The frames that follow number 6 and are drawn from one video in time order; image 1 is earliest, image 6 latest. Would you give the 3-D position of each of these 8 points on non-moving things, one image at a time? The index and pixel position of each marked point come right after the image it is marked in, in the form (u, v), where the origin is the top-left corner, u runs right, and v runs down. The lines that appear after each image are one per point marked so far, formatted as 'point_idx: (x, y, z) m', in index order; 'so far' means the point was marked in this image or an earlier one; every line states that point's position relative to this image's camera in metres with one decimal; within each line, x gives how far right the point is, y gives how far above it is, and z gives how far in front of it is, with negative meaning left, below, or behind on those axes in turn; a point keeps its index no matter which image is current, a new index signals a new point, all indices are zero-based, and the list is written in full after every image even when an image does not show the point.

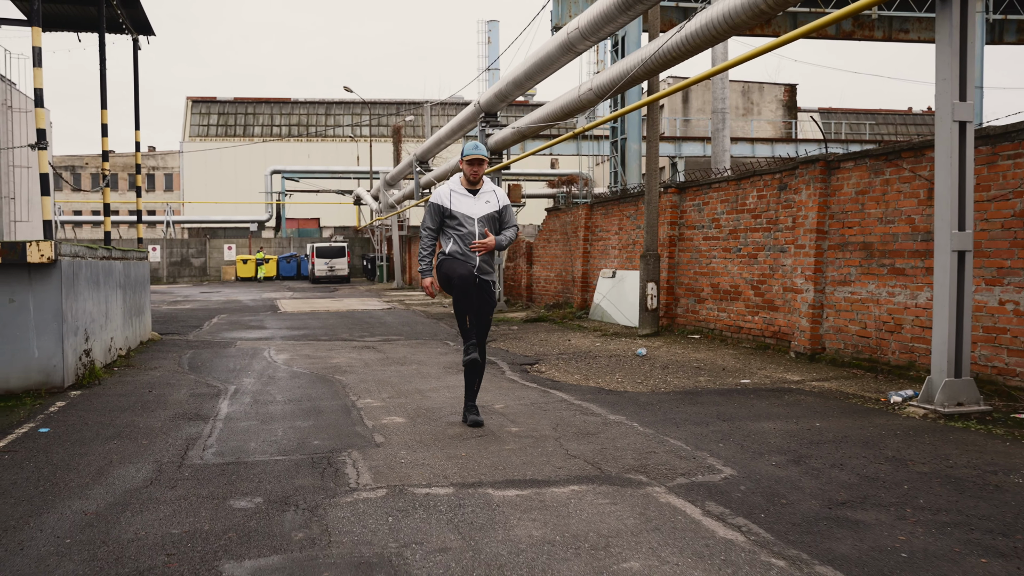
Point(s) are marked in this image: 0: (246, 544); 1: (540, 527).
0: (-0.9, -0.9, +3.2) m
1: (+0.1, -0.9, +3.3) m
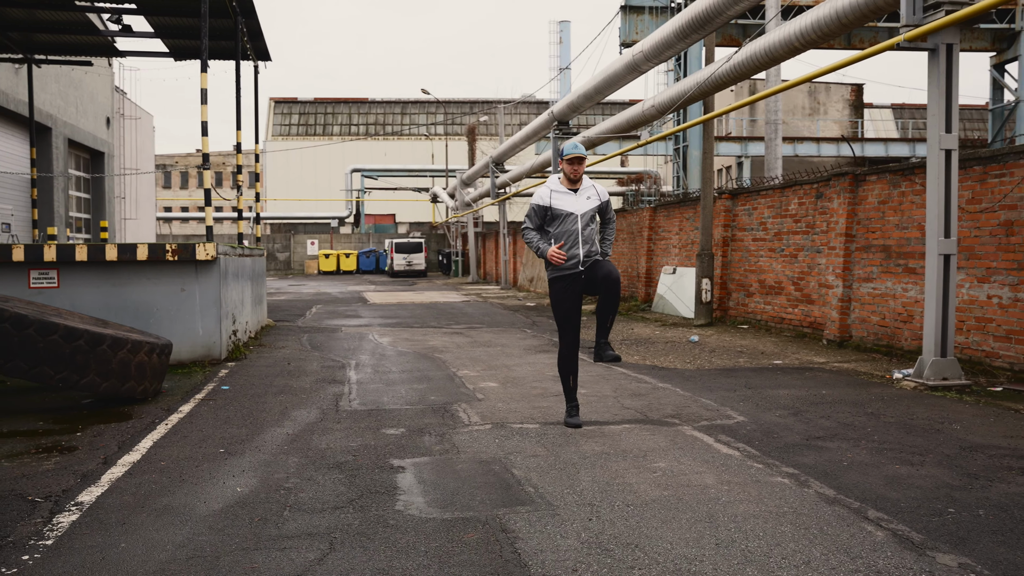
0: (-0.6, -0.9, +4.8) m
1: (+0.5, -0.8, +4.9) m
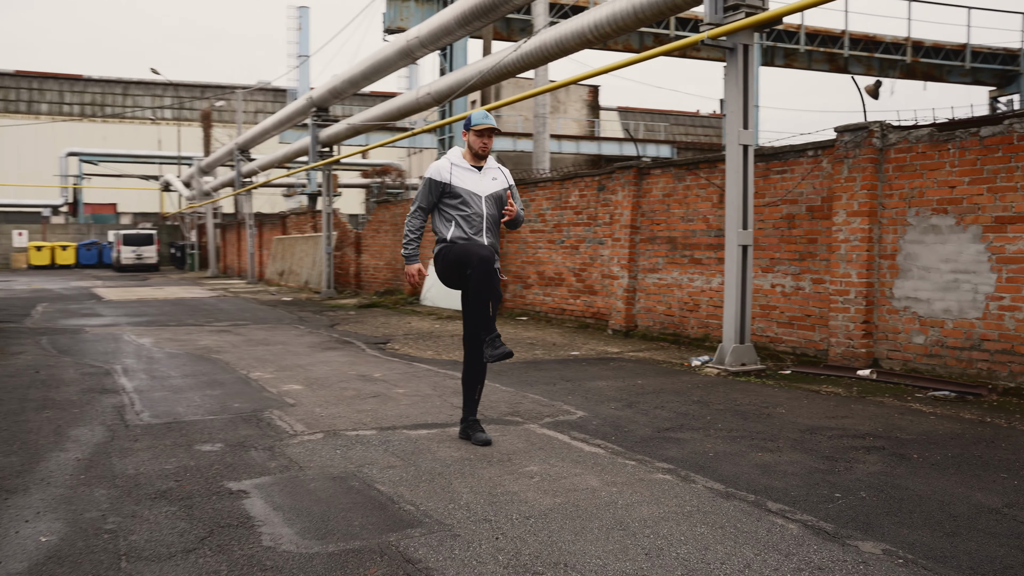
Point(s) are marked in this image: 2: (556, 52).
0: (-1.3, -0.8, +4.1) m
1: (-0.3, -0.8, +4.5) m
2: (+0.5, +2.6, +10.0) m
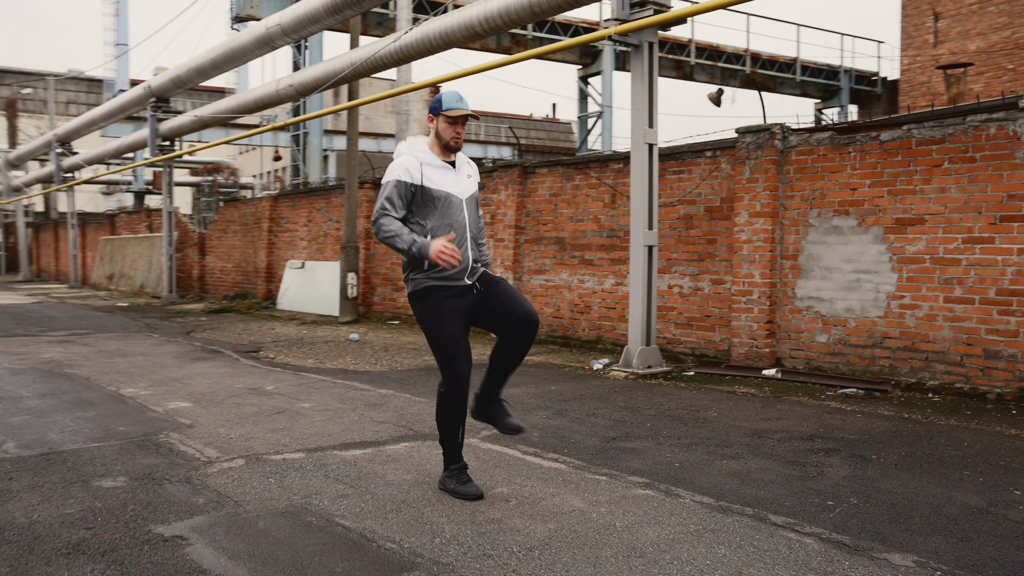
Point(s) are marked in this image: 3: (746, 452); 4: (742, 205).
0: (-1.4, -0.9, +3.5) m
1: (-0.5, -0.8, +4.0) m
2: (-0.8, +2.6, +9.6) m
3: (+1.1, -0.8, +4.4) m
4: (+1.9, +0.7, +7.3) m
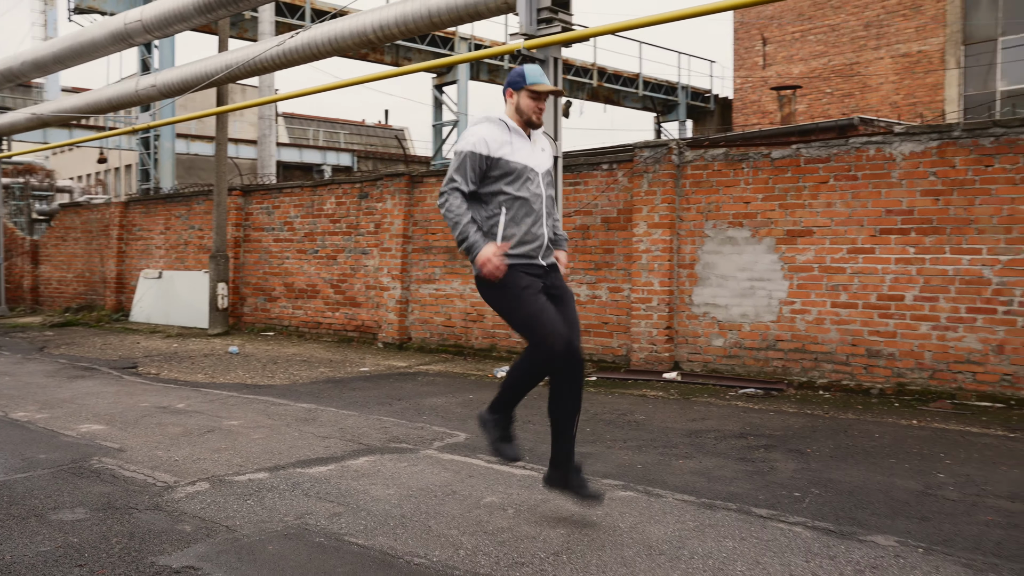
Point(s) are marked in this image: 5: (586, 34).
0: (-1.4, -0.9, +3.3) m
1: (-0.6, -0.9, +4.0) m
2: (-2.0, +2.5, +9.5) m
3: (+0.9, -0.9, +4.7) m
4: (+1.1, +0.6, +7.7) m
5: (+0.6, +2.1, +7.3) m
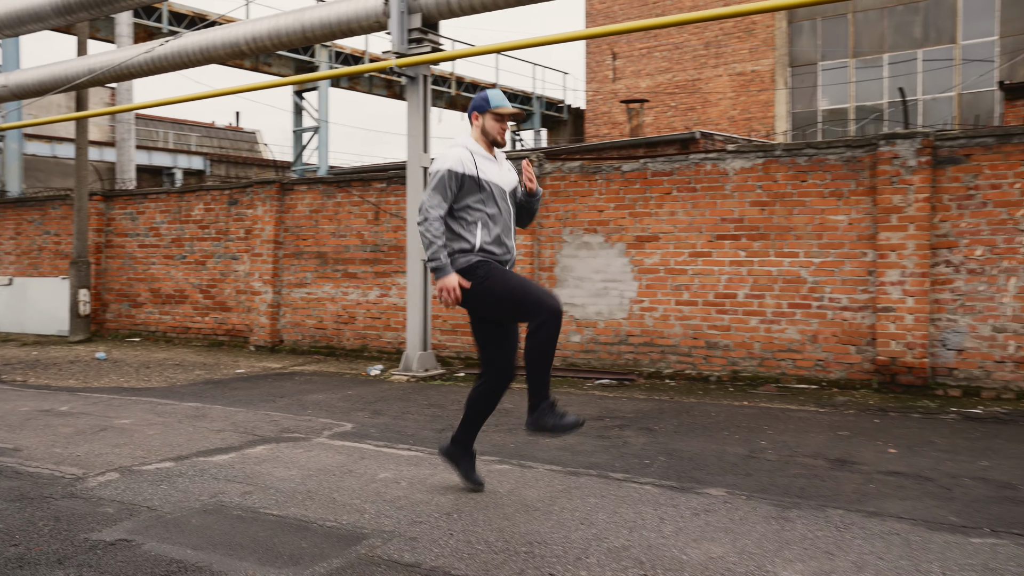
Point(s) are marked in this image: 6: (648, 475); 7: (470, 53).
0: (-1.8, -0.9, +3.6) m
1: (-1.1, -0.9, +4.4) m
2: (-3.4, +2.4, +9.6) m
3: (+0.3, -0.9, +5.4) m
4: (-0.1, +0.6, +8.3) m
5: (-0.5, +2.1, +7.9) m
6: (+0.6, -0.9, +4.3) m
7: (-0.4, +2.1, +7.9) m
